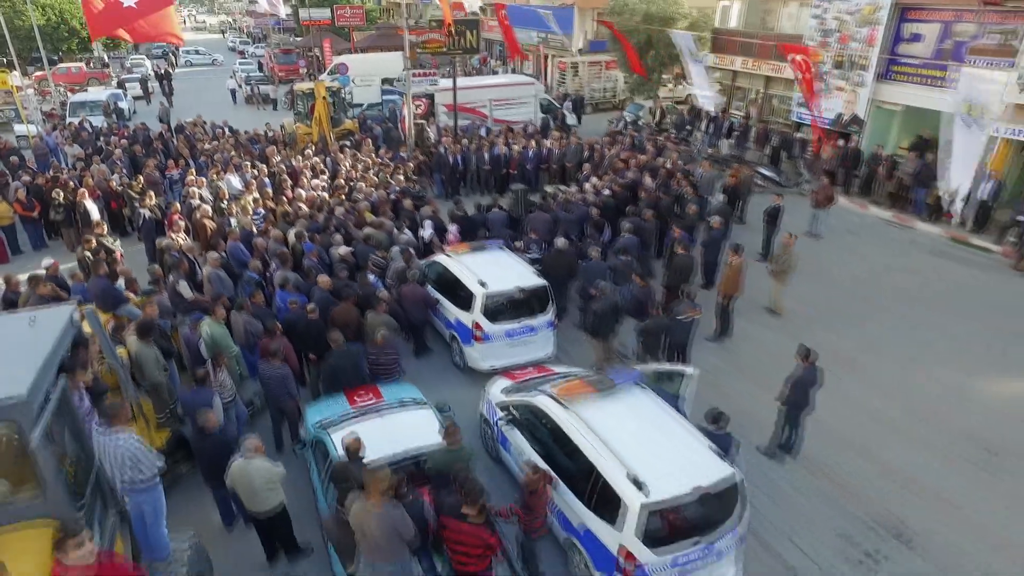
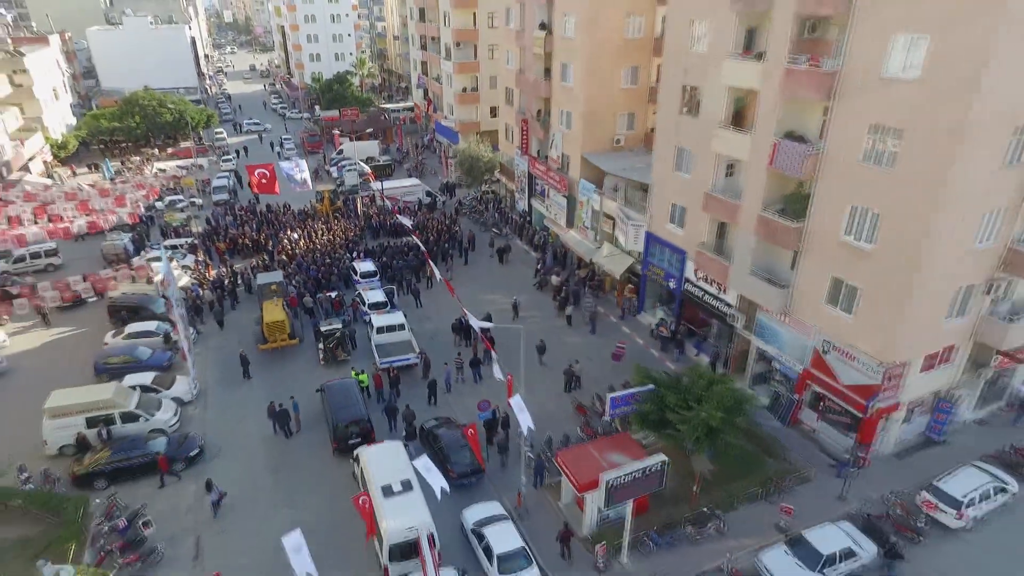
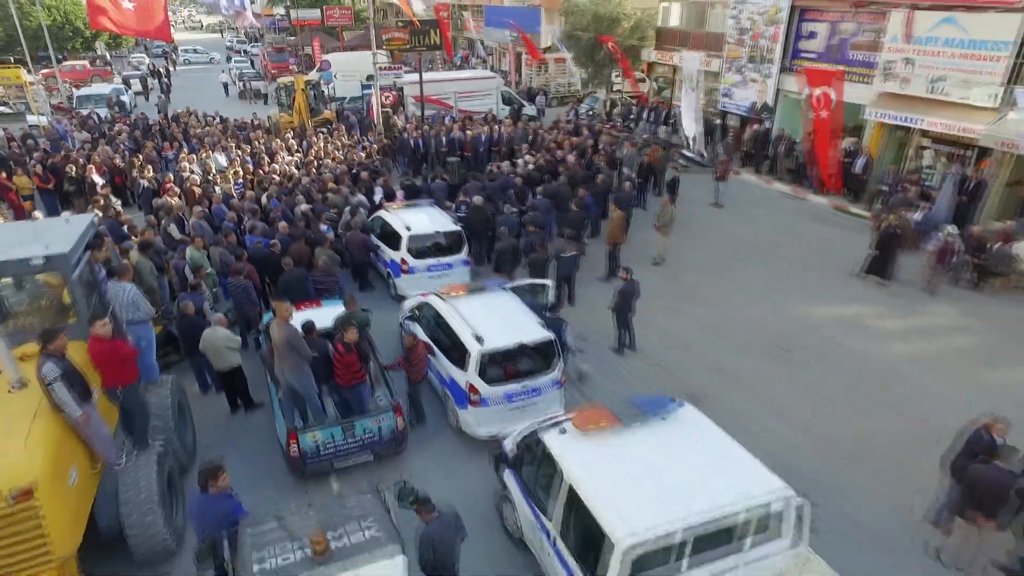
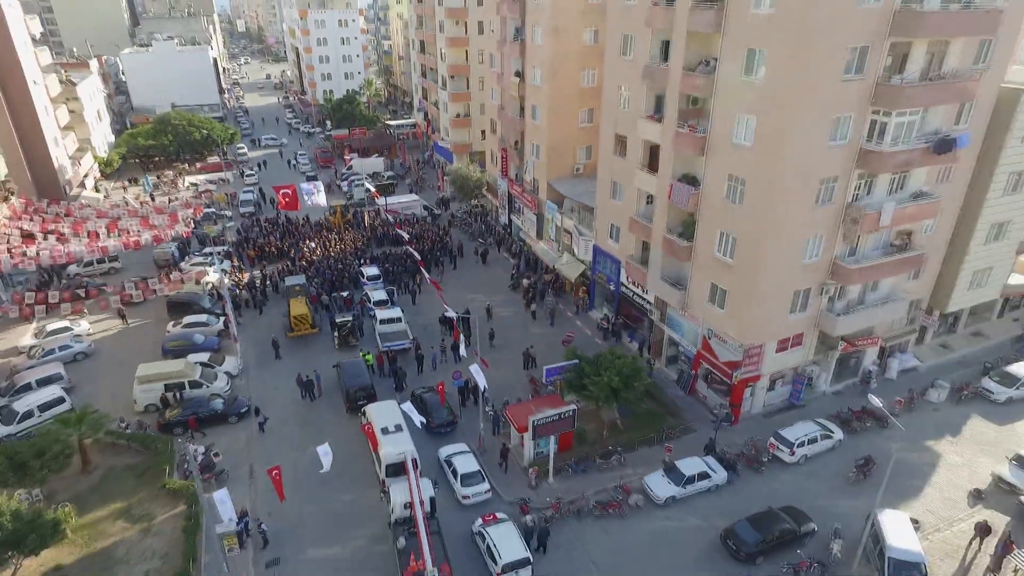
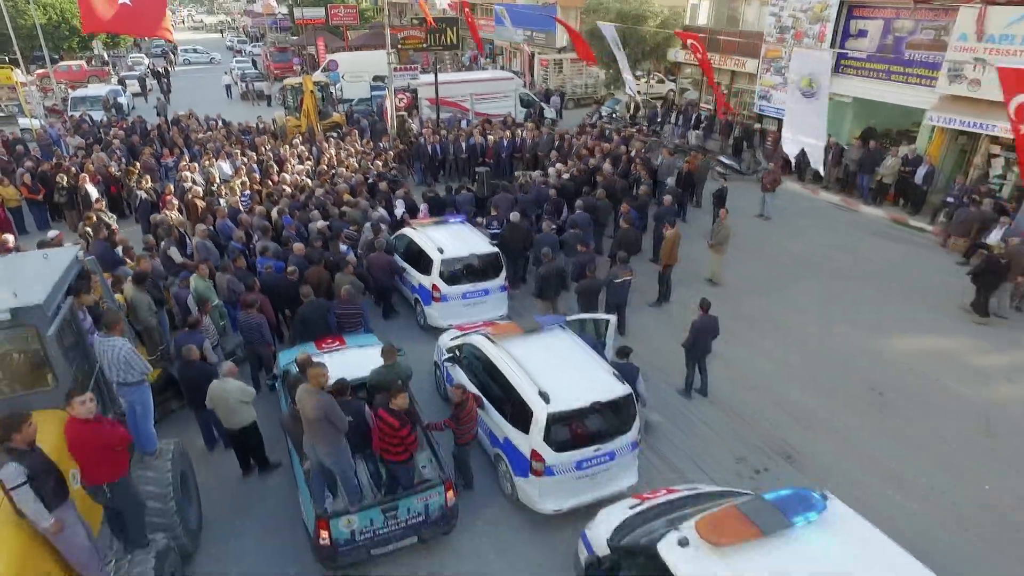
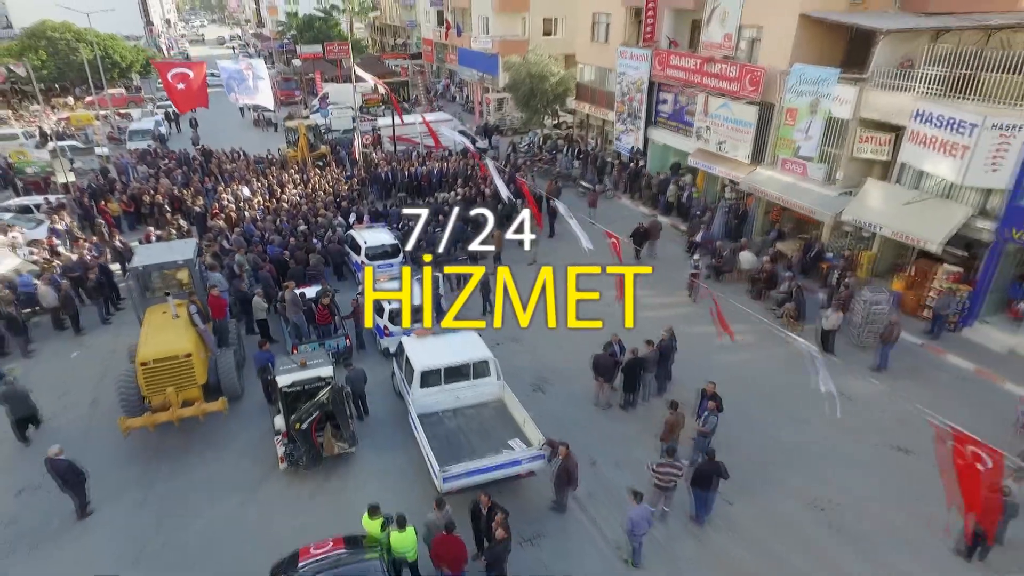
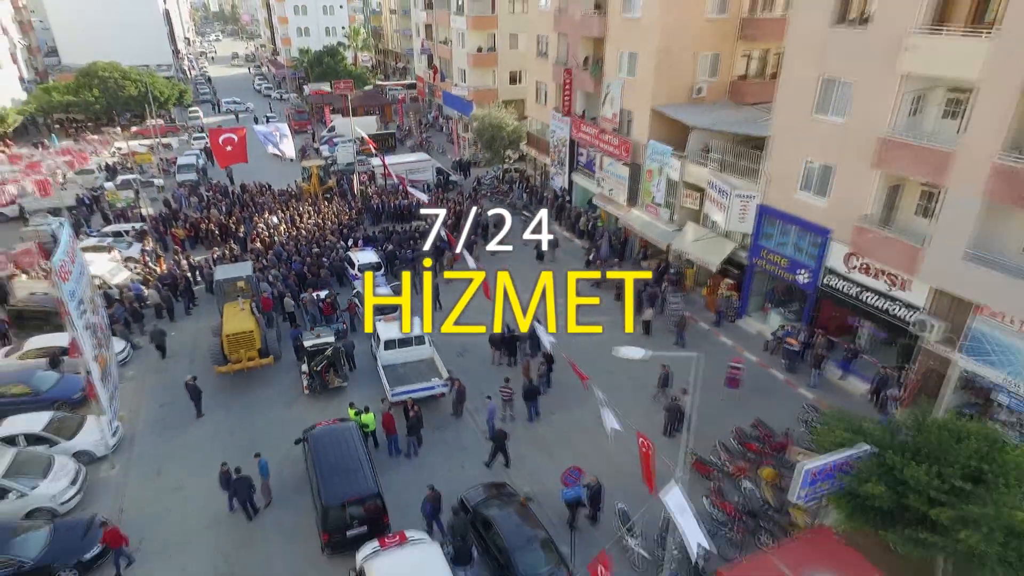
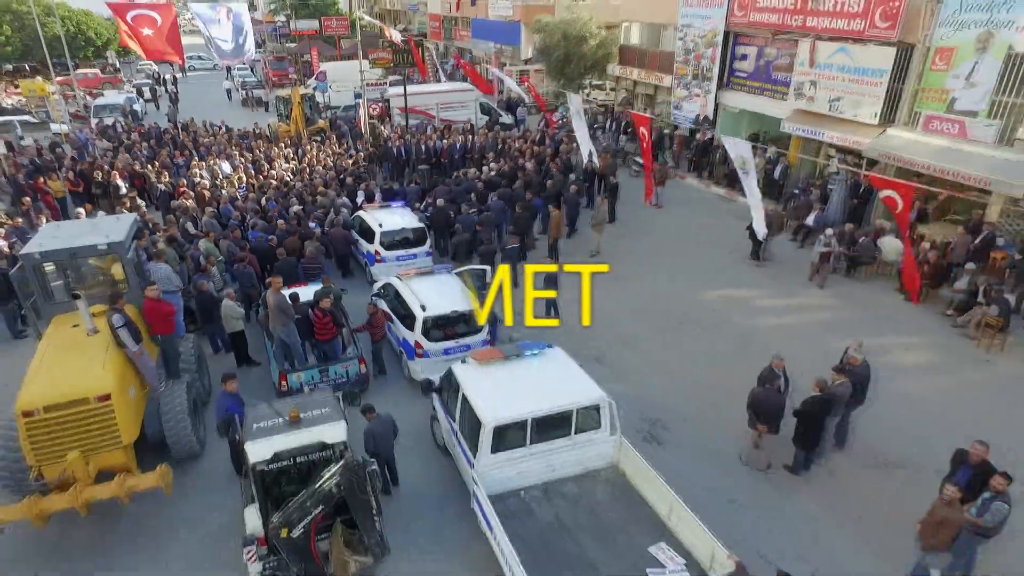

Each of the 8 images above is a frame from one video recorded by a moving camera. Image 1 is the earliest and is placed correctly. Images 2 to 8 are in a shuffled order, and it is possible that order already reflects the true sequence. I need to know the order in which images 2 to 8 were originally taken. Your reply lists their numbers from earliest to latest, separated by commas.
5, 3, 8, 6, 7, 2, 4
